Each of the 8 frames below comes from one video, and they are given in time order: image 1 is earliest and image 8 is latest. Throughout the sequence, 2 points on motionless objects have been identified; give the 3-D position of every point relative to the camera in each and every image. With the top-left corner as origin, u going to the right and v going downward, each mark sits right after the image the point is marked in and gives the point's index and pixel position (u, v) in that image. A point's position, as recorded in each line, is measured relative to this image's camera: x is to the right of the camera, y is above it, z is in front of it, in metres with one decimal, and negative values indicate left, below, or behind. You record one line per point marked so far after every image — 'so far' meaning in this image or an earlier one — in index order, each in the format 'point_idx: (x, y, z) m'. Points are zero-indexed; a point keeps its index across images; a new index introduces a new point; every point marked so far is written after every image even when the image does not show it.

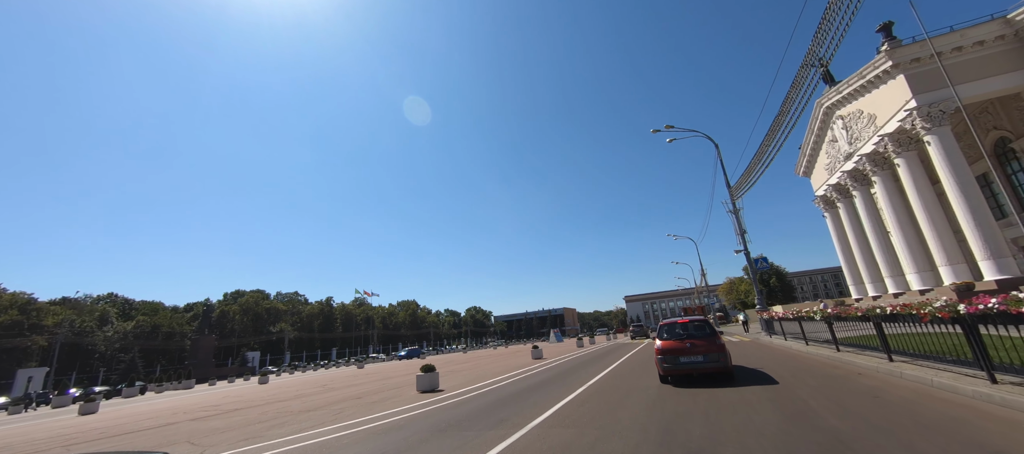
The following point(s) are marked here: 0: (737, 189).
0: (+10.0, +1.6, +16.8) m
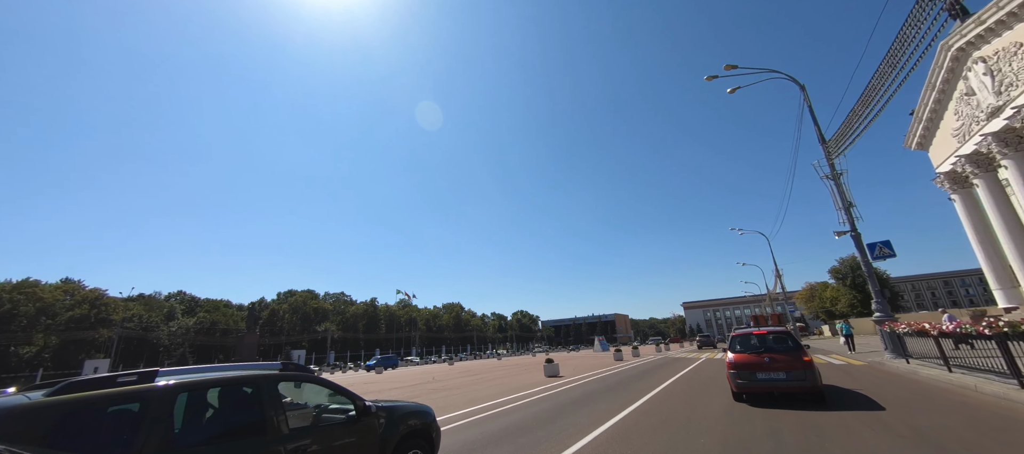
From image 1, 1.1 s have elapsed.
0: (+10.0, +2.4, +11.7) m
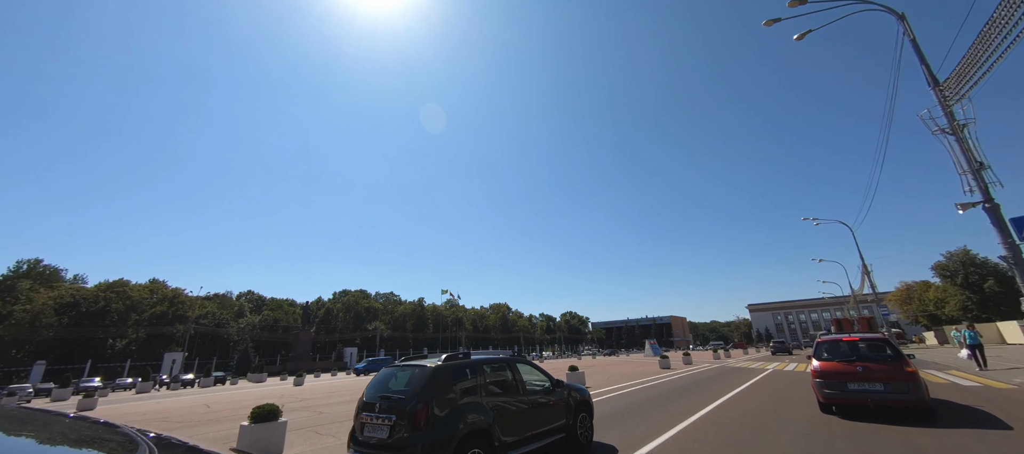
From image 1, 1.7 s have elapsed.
0: (+10.1, +3.1, +8.7) m
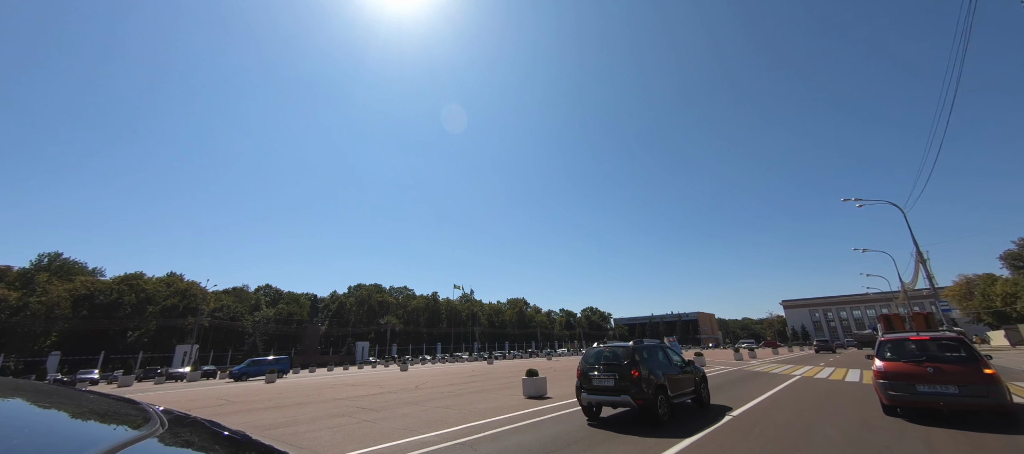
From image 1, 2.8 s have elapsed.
0: (+8.4, +3.9, +5.5) m
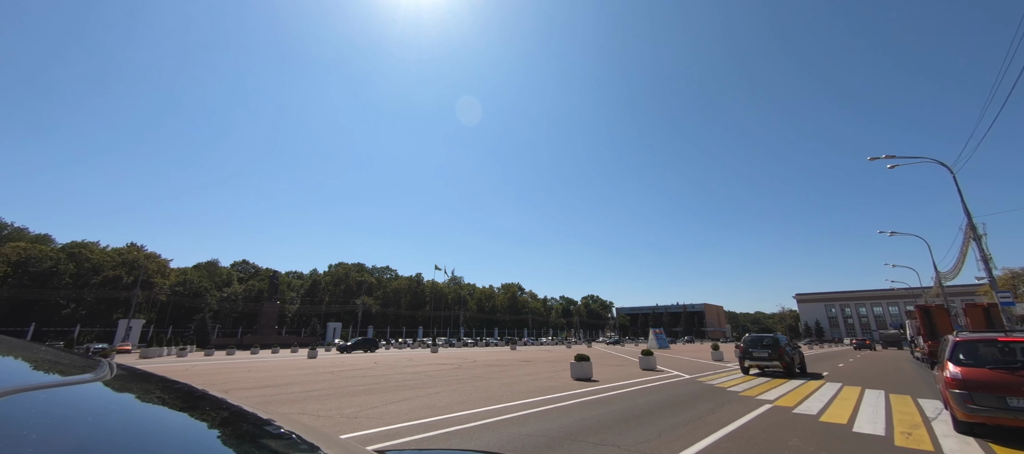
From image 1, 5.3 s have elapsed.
0: (+3.7, +5.4, -0.2) m
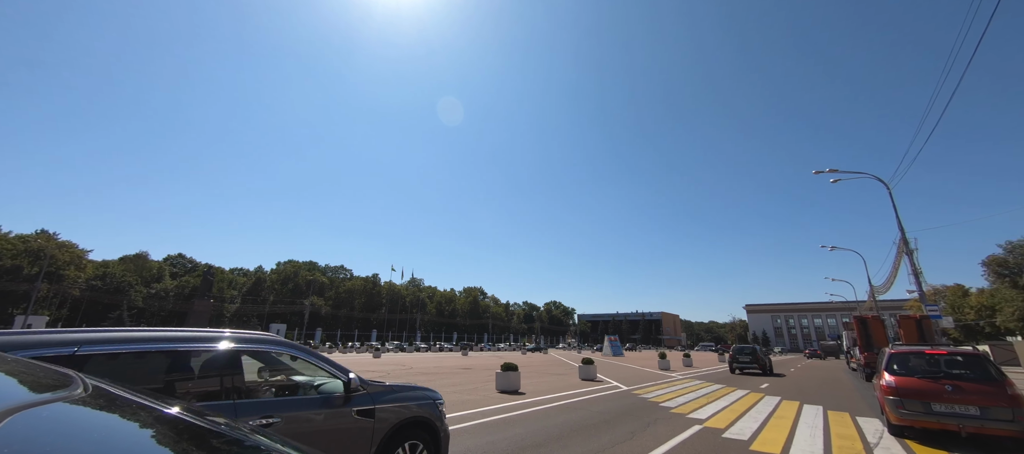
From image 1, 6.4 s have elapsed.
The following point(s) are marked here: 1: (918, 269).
0: (+3.0, +5.6, -1.0) m
1: (+19.4, -2.0, +18.1) m
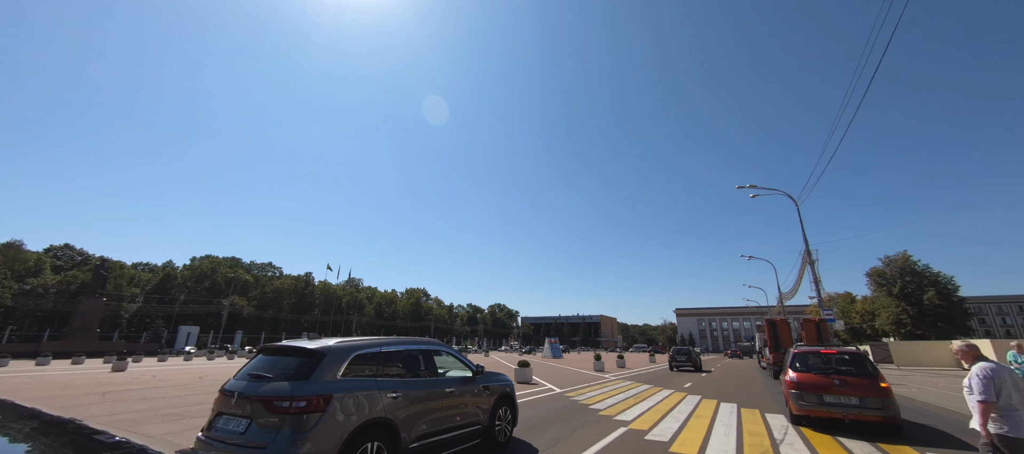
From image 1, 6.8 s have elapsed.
0: (+3.1, +5.5, -0.8) m
1: (+16.4, -2.7, +20.3) m
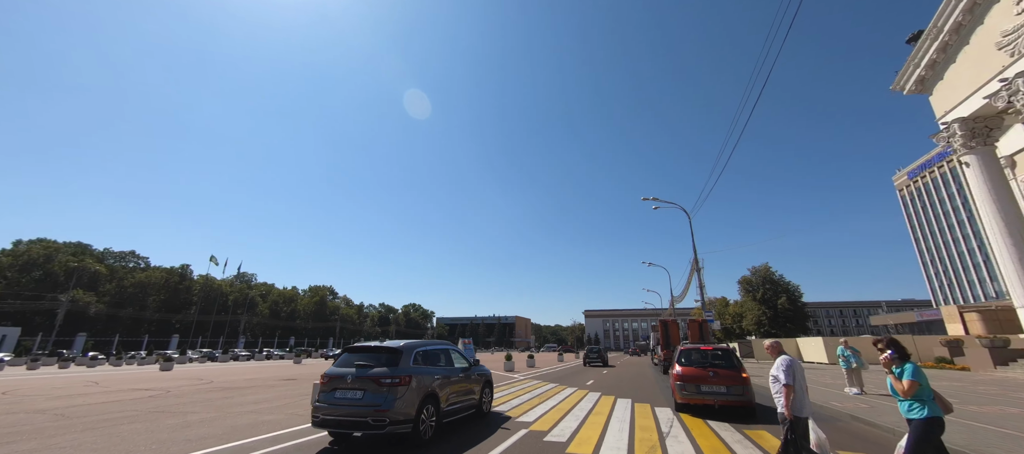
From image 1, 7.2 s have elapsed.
0: (+3.4, +5.5, -0.4) m
1: (+11.6, -3.4, +22.9) m
